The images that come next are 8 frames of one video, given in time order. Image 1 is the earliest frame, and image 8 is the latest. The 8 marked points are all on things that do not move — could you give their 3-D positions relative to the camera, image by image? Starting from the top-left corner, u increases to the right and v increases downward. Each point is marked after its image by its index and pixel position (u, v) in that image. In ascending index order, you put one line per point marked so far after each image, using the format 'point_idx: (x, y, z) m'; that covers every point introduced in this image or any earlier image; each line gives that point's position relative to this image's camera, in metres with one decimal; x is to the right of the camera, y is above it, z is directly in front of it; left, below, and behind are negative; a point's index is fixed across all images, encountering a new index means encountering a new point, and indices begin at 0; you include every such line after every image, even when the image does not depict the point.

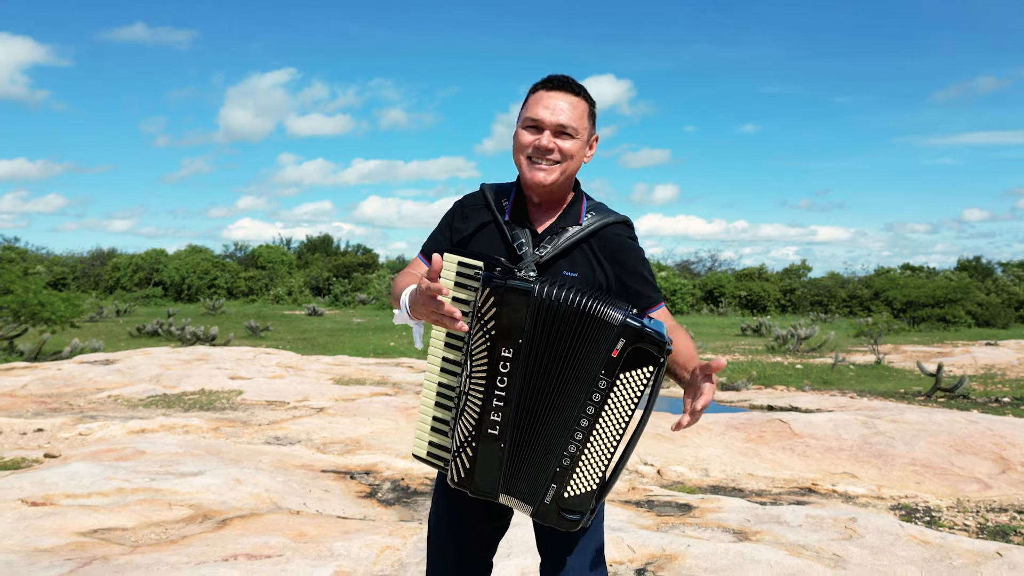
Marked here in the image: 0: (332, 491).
0: (-0.8, -0.9, +3.9) m
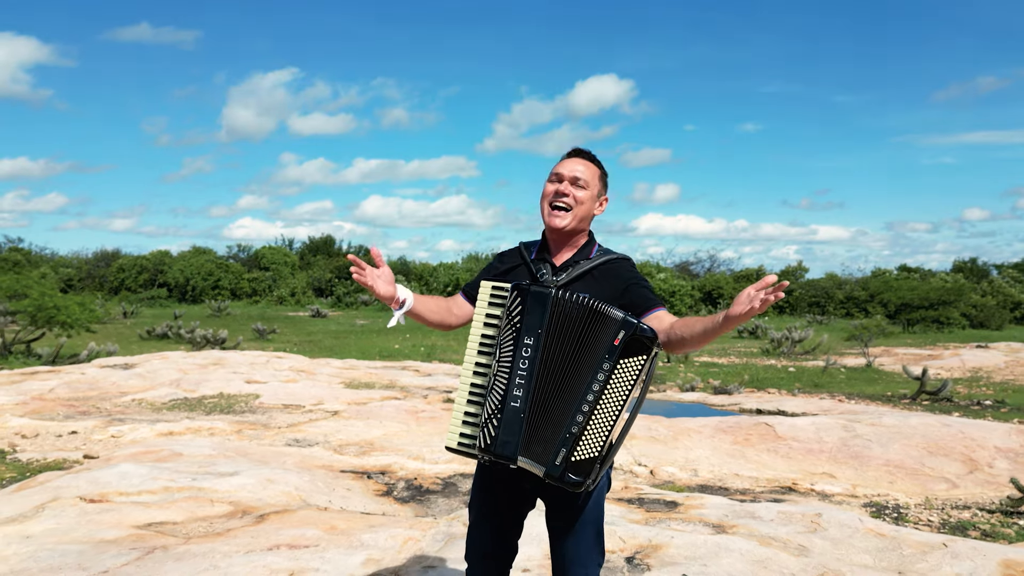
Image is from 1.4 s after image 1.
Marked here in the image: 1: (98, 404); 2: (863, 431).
0: (-0.8, -1.0, +4.3) m
1: (-3.5, -1.0, +7.1) m
2: (+2.4, -1.0, +5.7) m
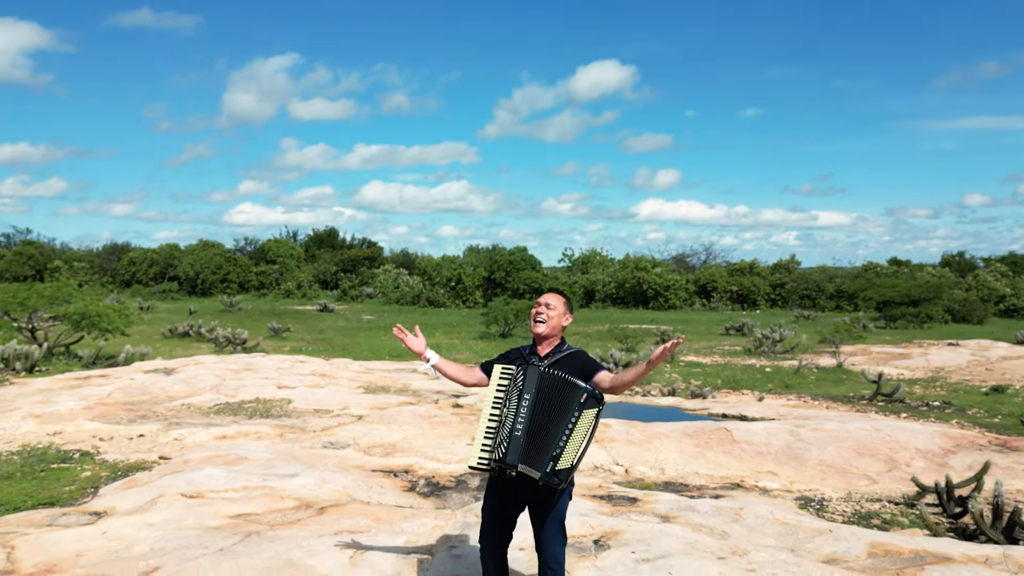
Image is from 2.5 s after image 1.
0: (-0.8, -1.3, +5.4) m
1: (-3.5, -1.2, +8.2) m
2: (+2.4, -1.2, +6.8) m
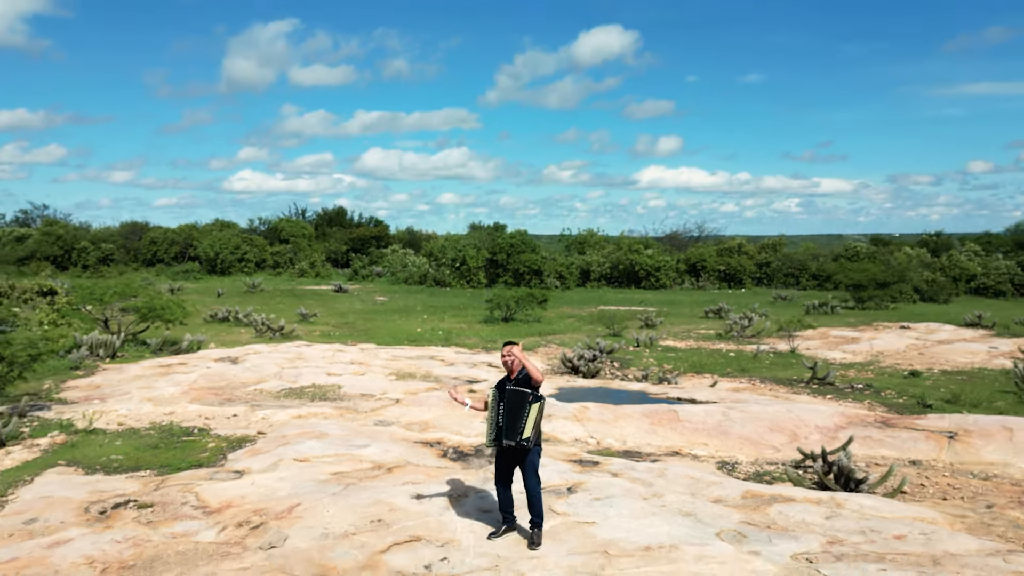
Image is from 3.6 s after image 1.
0: (-0.8, -1.5, +7.7) m
1: (-3.4, -1.3, +10.4) m
2: (+2.4, -1.4, +9.1) m
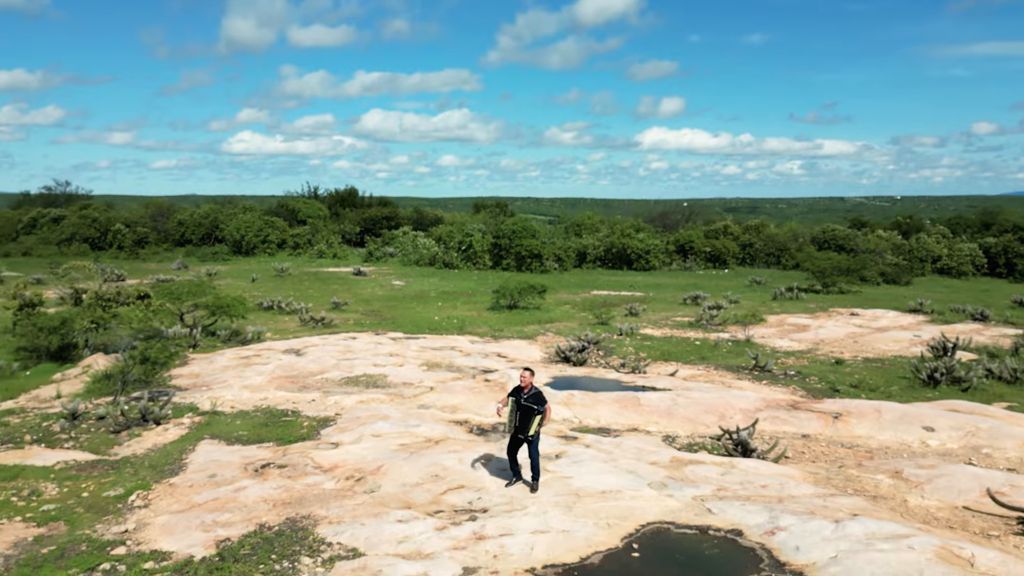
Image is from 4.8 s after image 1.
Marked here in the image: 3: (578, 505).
0: (-0.7, -1.9, +10.9) m
1: (-3.4, -1.5, +13.7) m
2: (+2.5, -1.7, +12.3) m
3: (+0.6, -2.1, +8.1) m
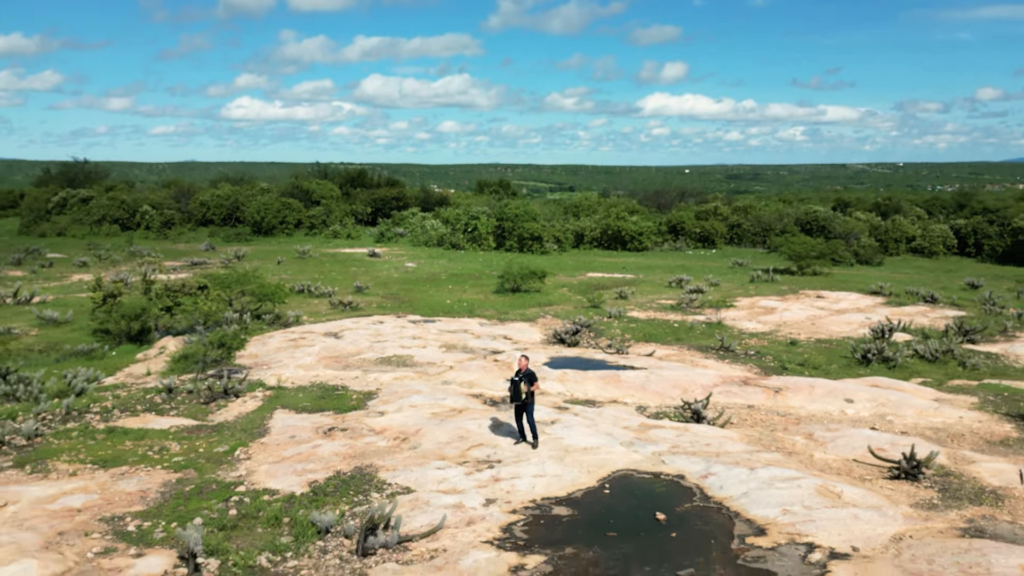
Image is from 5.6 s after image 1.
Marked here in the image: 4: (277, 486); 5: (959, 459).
0: (-0.6, -1.9, +13.9) m
1: (-3.3, -1.5, +16.7) m
2: (+2.6, -1.6, +15.3) m
3: (+0.7, -2.2, +11.1) m
4: (-2.9, -2.5, +10.4) m
5: (+6.2, -2.4, +11.5) m
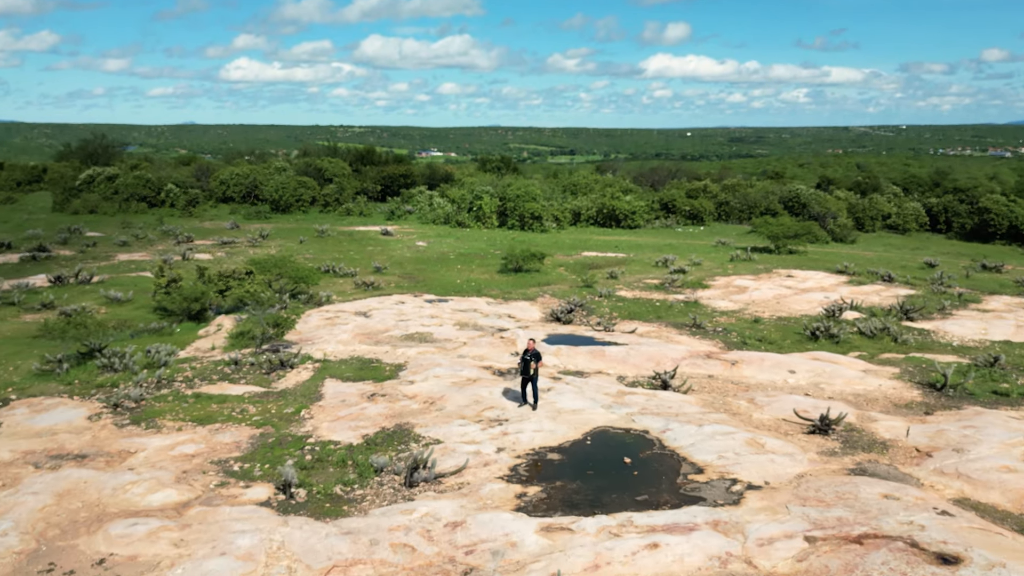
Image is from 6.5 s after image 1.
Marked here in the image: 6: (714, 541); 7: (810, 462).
0: (-0.5, -1.7, +17.2) m
1: (-3.2, -1.2, +19.9) m
2: (+2.7, -1.4, +18.5) m
3: (+0.8, -2.2, +14.3) m
4: (-2.8, -2.5, +13.6) m
5: (+6.2, -2.3, +14.7) m
6: (+2.4, -3.0, +10.1) m
7: (+4.5, -2.7, +12.7) m
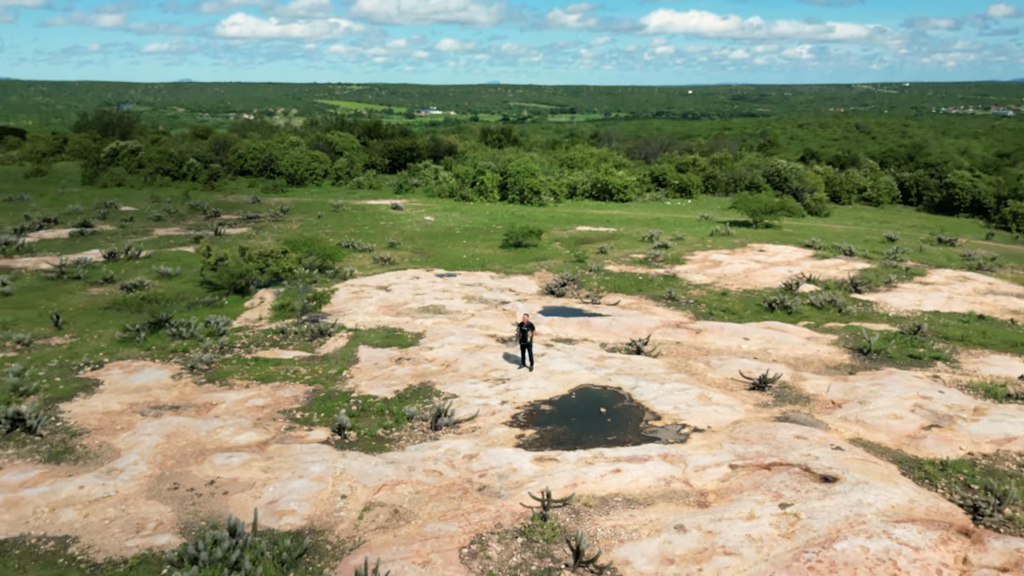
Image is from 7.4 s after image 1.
0: (-0.5, -1.3, +20.7) m
1: (-3.2, -0.6, +23.4) m
2: (+2.7, -0.9, +22.0) m
3: (+0.8, -1.9, +17.9) m
4: (-2.8, -2.2, +17.2) m
5: (+6.3, -2.0, +18.3) m
6: (+2.5, -2.9, +13.7) m
7: (+4.6, -2.4, +16.3) m
